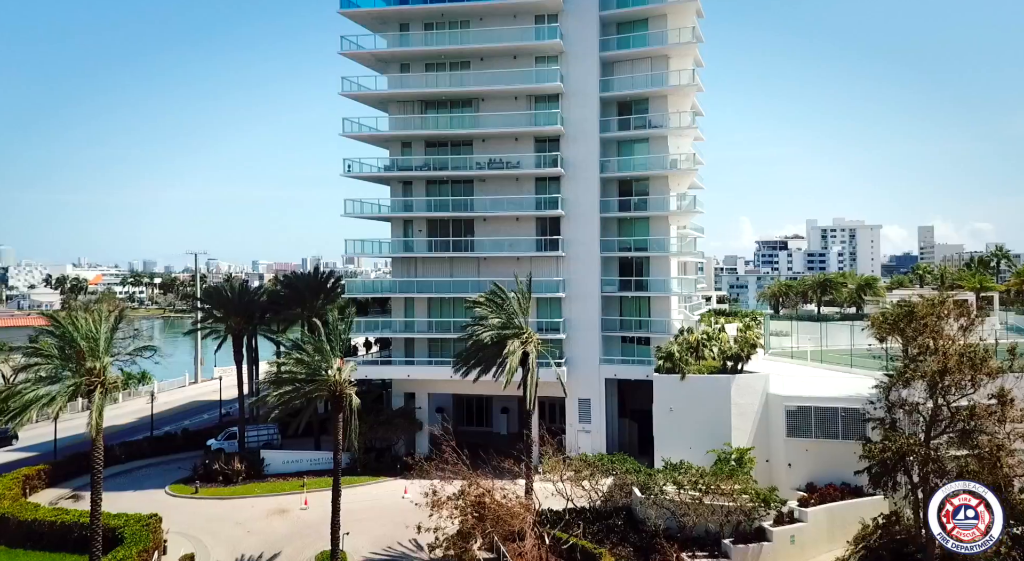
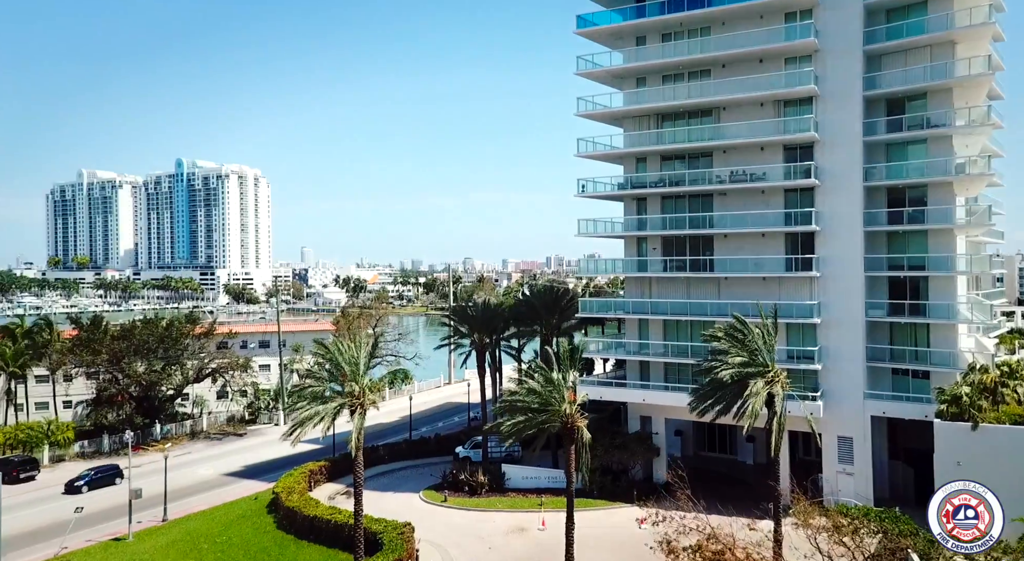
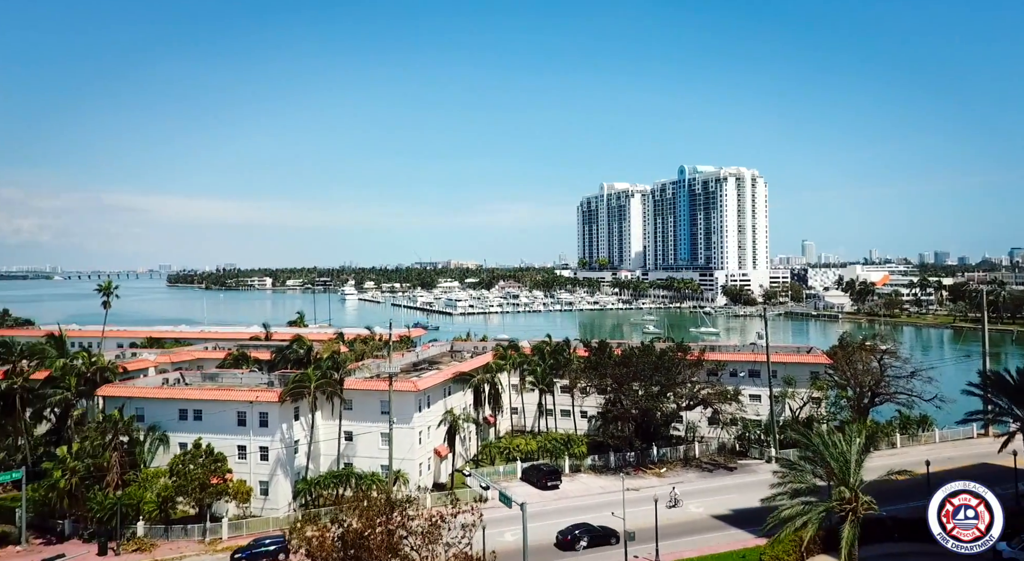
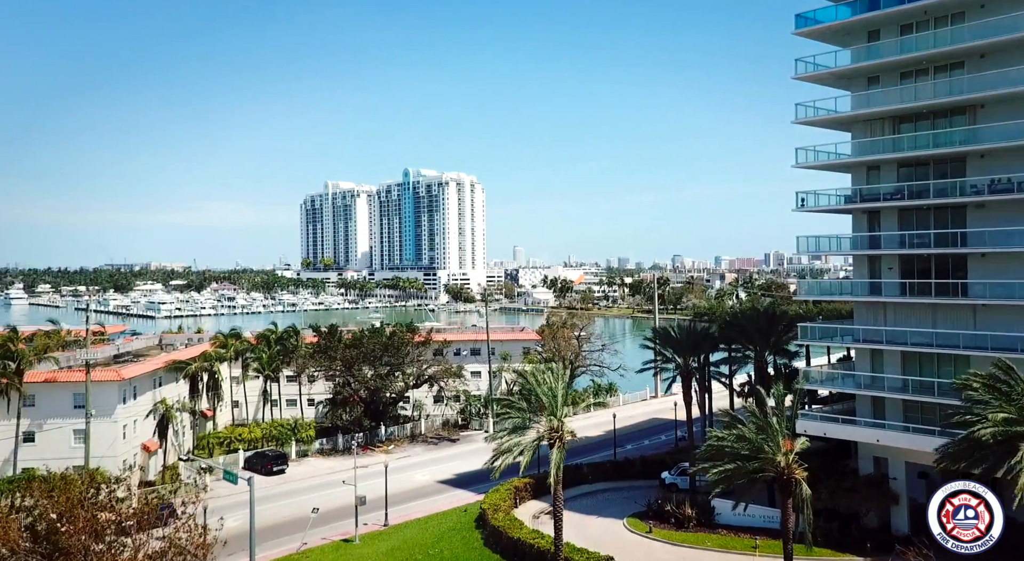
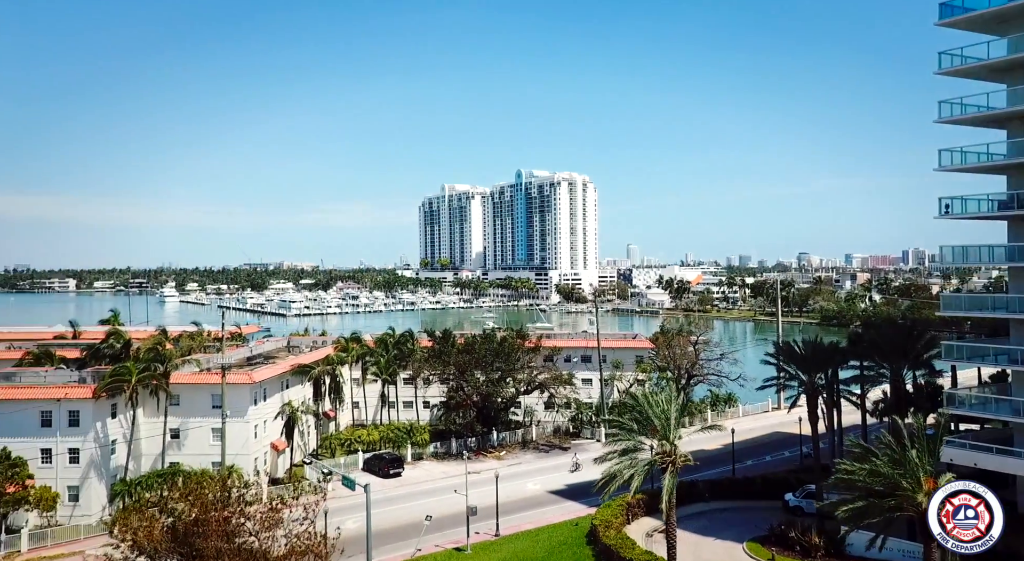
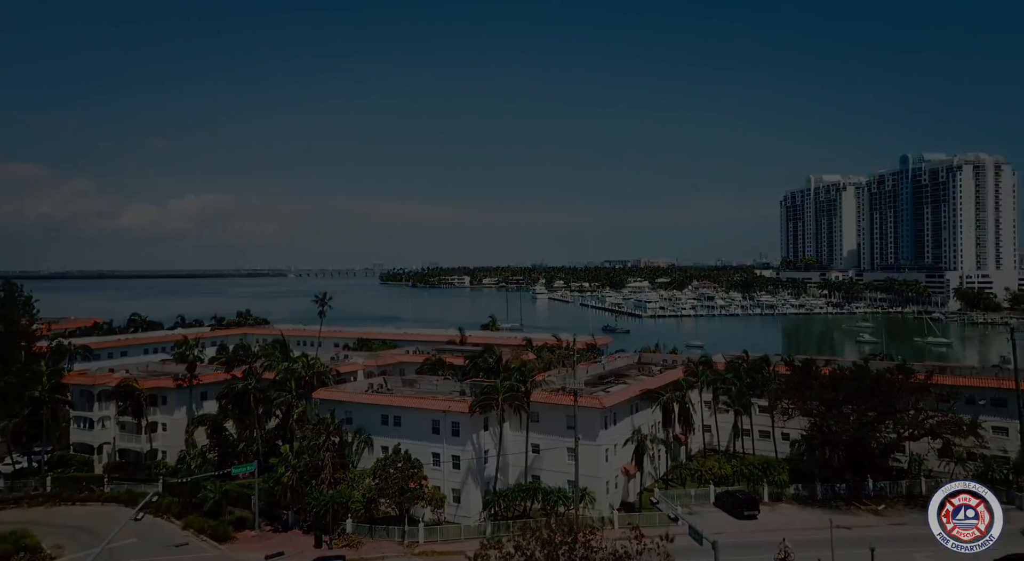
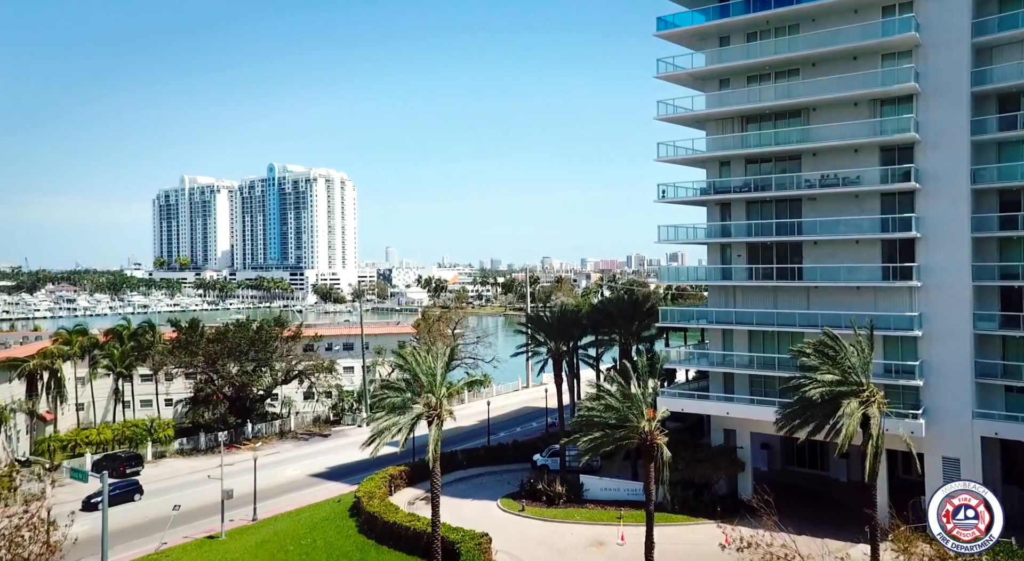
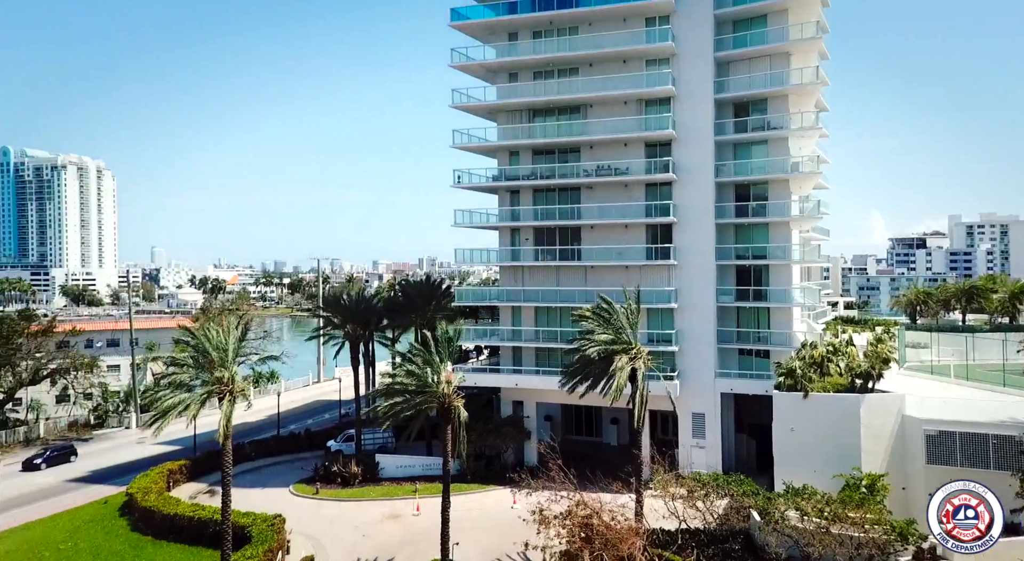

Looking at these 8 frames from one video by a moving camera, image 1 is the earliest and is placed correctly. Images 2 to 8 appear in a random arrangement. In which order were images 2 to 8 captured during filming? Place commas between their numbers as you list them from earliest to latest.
8, 2, 7, 4, 5, 3, 6
